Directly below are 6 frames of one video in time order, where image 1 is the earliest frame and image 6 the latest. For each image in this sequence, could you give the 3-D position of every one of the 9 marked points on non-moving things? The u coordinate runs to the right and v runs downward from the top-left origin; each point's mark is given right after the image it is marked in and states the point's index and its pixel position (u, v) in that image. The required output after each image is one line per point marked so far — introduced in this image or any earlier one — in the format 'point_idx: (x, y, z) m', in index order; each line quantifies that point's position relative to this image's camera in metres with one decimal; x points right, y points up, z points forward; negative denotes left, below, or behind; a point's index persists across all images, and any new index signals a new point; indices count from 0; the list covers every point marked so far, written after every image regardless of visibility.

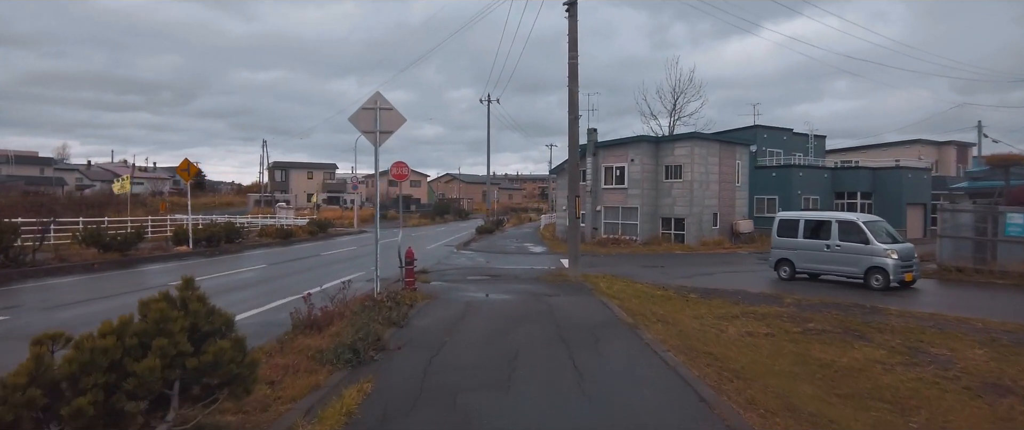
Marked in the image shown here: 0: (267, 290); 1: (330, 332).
0: (-6.9, -2.1, +19.7) m
1: (-1.8, -1.2, +6.9) m
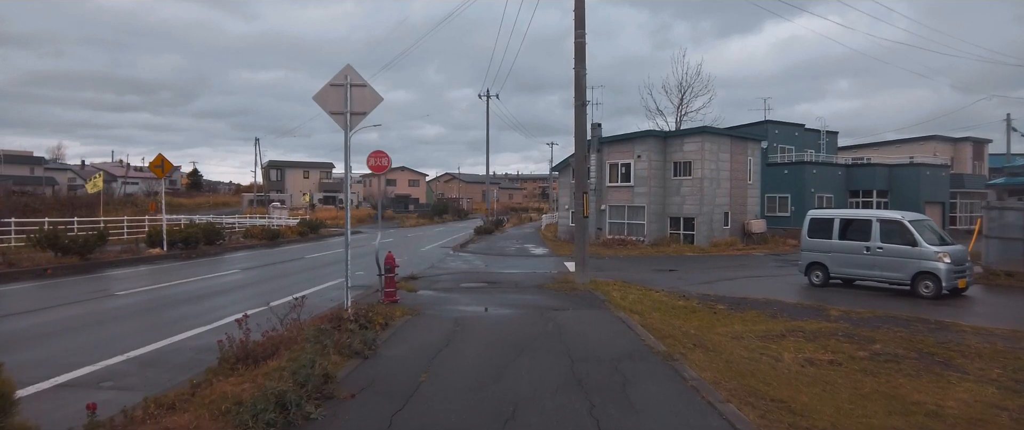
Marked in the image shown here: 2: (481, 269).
0: (-6.9, -2.1, +18.0) m
1: (-1.9, -1.2, +5.1) m
2: (-0.9, -1.5, +18.5) m
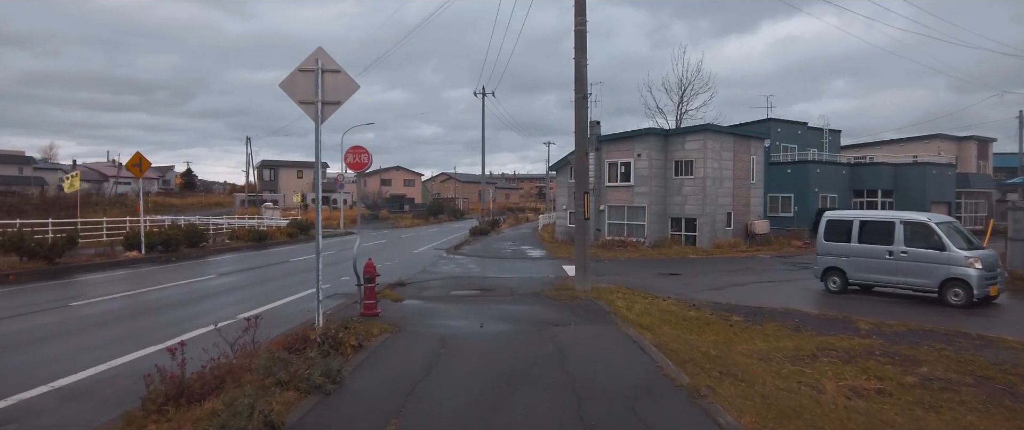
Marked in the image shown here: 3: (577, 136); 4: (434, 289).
0: (-7.1, -2.1, +16.9) m
1: (-1.9, -1.2, +4.1) m
2: (-1.0, -1.5, +17.5) m
3: (+1.2, +1.4, +12.5) m
4: (-1.5, -1.4, +12.9) m
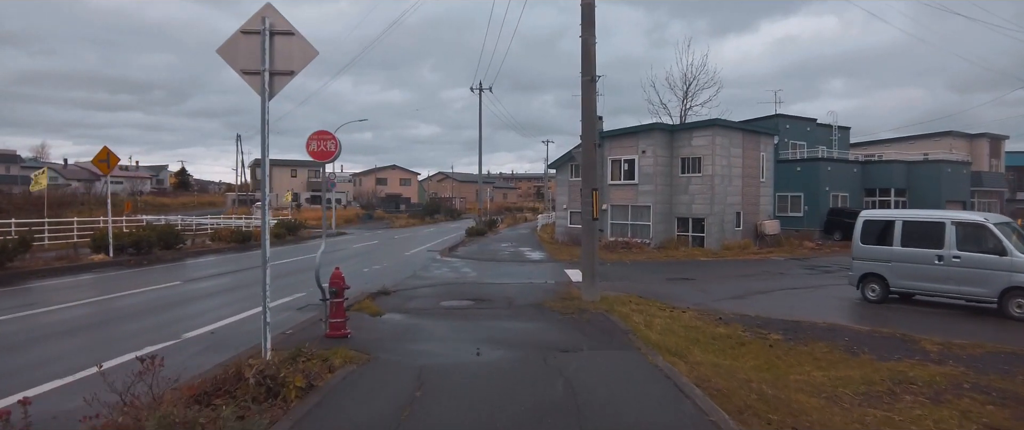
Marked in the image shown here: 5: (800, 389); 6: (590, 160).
0: (-7.1, -2.1, +15.4) m
1: (-1.9, -1.2, +2.6) m
2: (-1.0, -1.5, +16.0) m
3: (+1.1, +1.4, +11.0) m
4: (-1.5, -1.4, +11.4) m
5: (+2.4, -1.5, +5.8) m
6: (+1.2, +0.9, +11.0) m
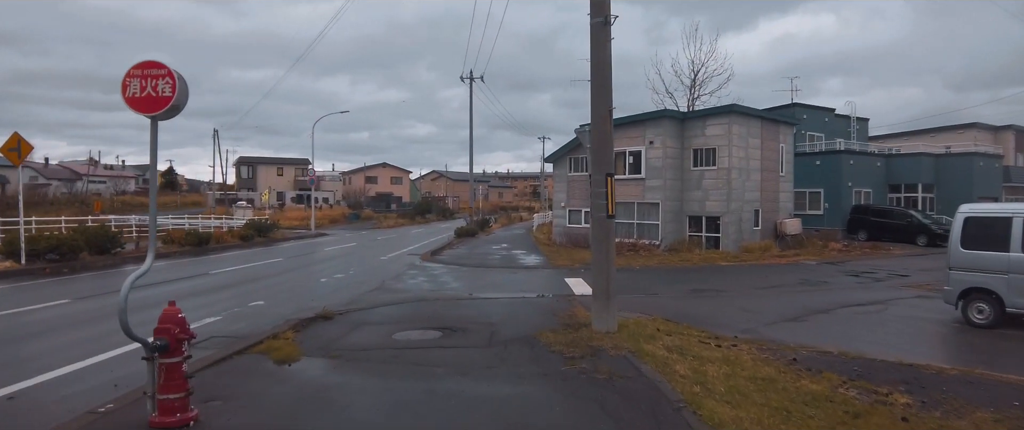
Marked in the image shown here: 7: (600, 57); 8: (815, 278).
0: (-7.3, -2.1, +12.2) m
1: (-2.1, -1.2, -0.5) m
2: (-1.3, -1.4, +12.9) m
3: (+0.9, +1.5, +7.9) m
4: (-1.7, -1.3, +8.3) m
5: (+2.3, -1.4, +2.7) m
6: (+1.0, +0.9, +7.9) m
7: (+1.0, +1.8, +7.8) m
8: (+7.1, -1.5, +16.2) m
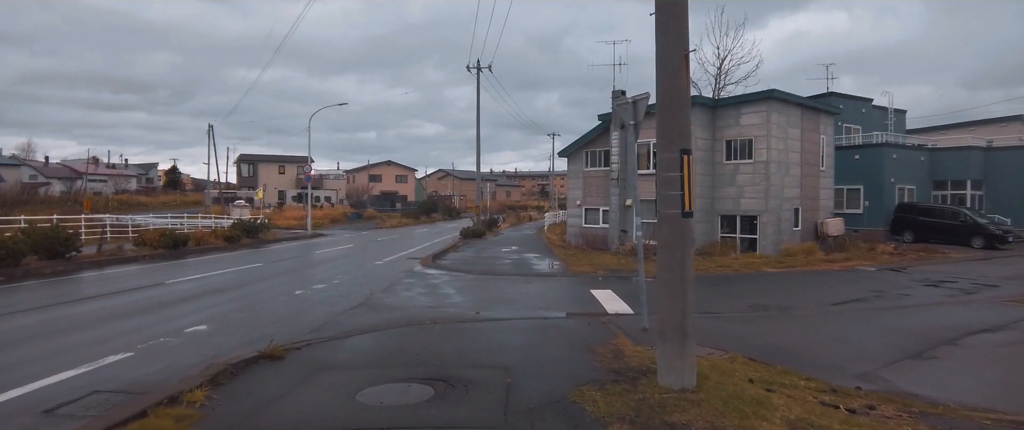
0: (-7.1, -2.0, +9.7) m
1: (-2.0, -1.2, -3.1) m
2: (-1.0, -1.4, +10.3) m
3: (+1.1, +1.5, +5.3) m
4: (-1.5, -1.3, +5.7) m
5: (+2.4, -1.4, +0.1) m
6: (+1.2, +0.9, +5.3) m
7: (+1.2, +1.8, +5.2) m
8: (+7.4, -1.4, +13.5) m
